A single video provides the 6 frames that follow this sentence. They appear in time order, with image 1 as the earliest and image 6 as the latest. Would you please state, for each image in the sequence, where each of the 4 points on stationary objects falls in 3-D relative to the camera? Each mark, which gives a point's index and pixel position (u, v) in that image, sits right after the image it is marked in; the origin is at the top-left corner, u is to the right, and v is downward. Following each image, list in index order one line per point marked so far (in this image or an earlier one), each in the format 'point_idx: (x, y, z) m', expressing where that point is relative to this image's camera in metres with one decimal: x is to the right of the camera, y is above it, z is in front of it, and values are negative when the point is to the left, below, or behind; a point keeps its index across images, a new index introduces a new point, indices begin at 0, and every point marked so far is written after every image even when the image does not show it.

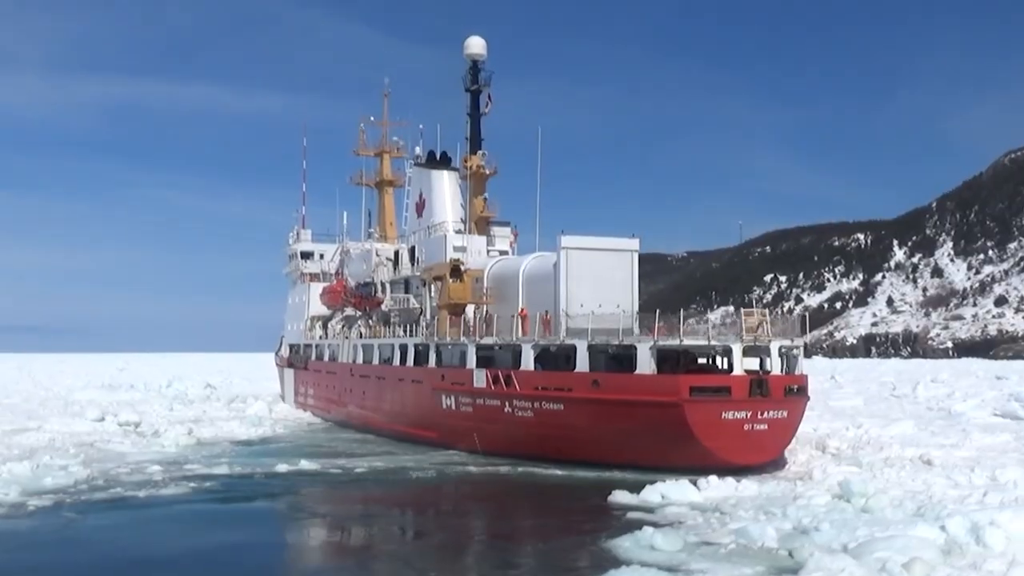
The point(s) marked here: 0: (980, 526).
0: (+4.0, -2.1, +7.8) m
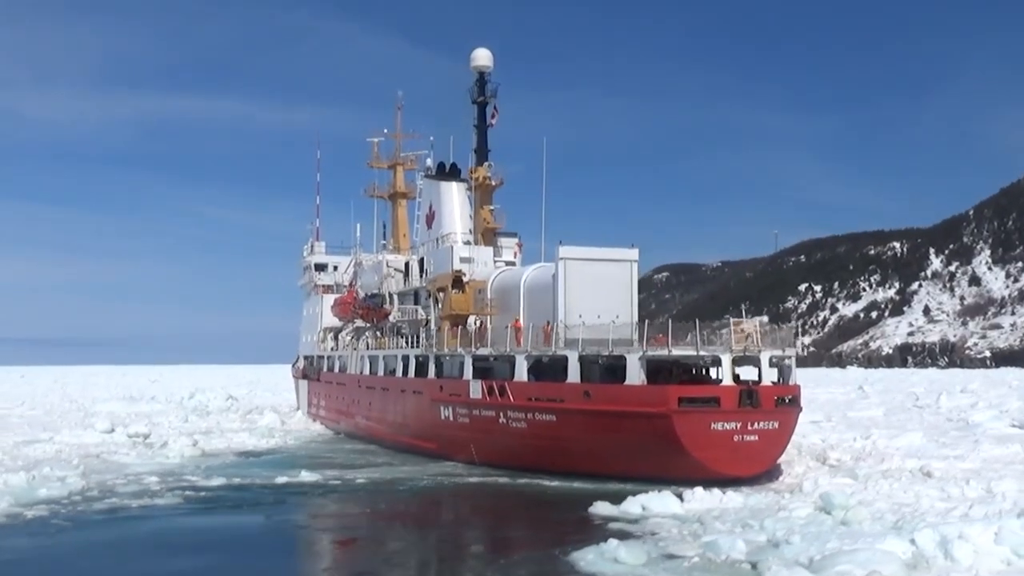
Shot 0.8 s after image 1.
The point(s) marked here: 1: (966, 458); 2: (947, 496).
0: (+3.7, -2.1, +7.6) m
1: (+8.4, -3.1, +16.5) m
2: (+5.5, -2.6, +11.4) m
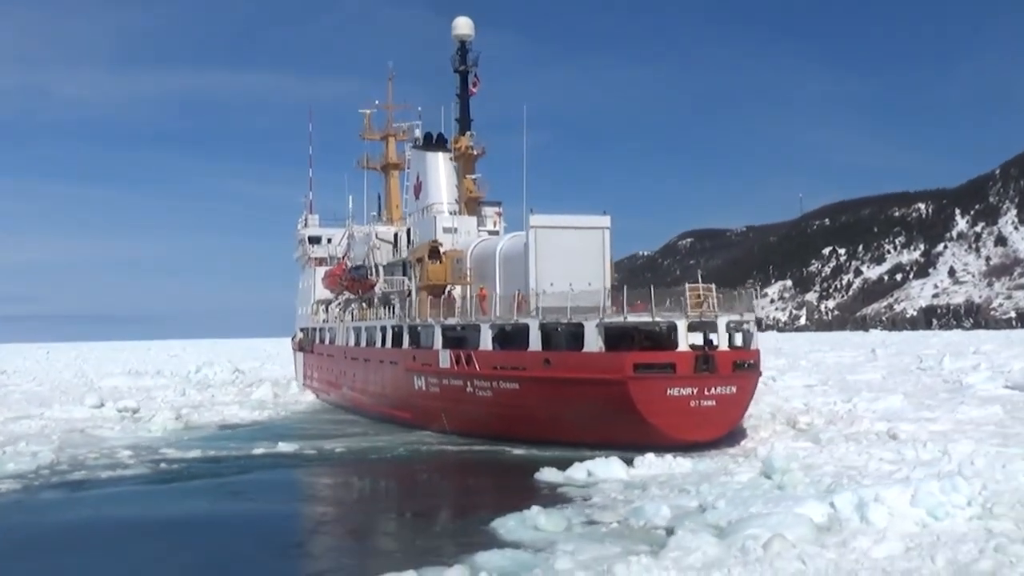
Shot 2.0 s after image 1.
0: (+3.0, -1.8, +7.6) m
1: (+7.8, -2.4, +16.3) m
2: (+4.8, -2.1, +11.3) m
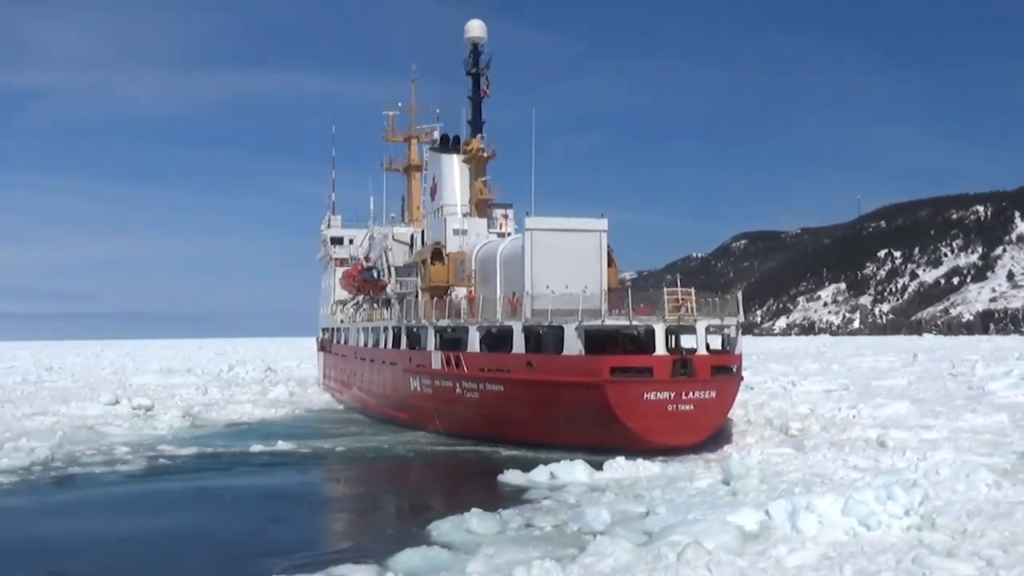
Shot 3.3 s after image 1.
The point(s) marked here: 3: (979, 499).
0: (+2.4, -1.8, +7.5) m
1: (+7.6, -2.5, +16.0) m
2: (+4.4, -2.2, +11.1) m
3: (+4.5, -2.0, +8.6) m
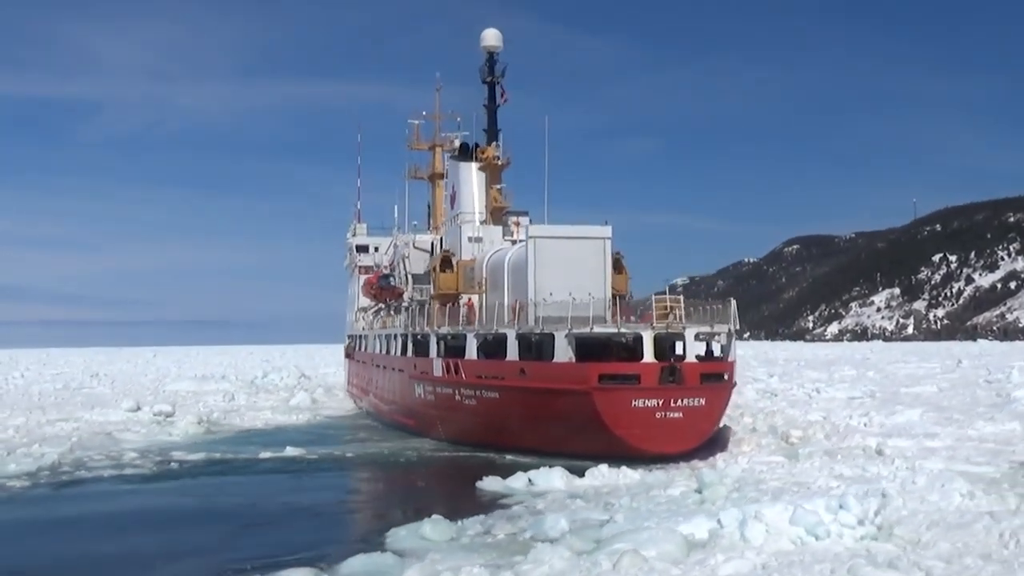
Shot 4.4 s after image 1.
0: (+2.0, -1.9, +7.4) m
1: (+7.6, -2.6, +15.7) m
2: (+4.1, -2.3, +11.0) m
3: (+4.1, -2.1, +8.4) m
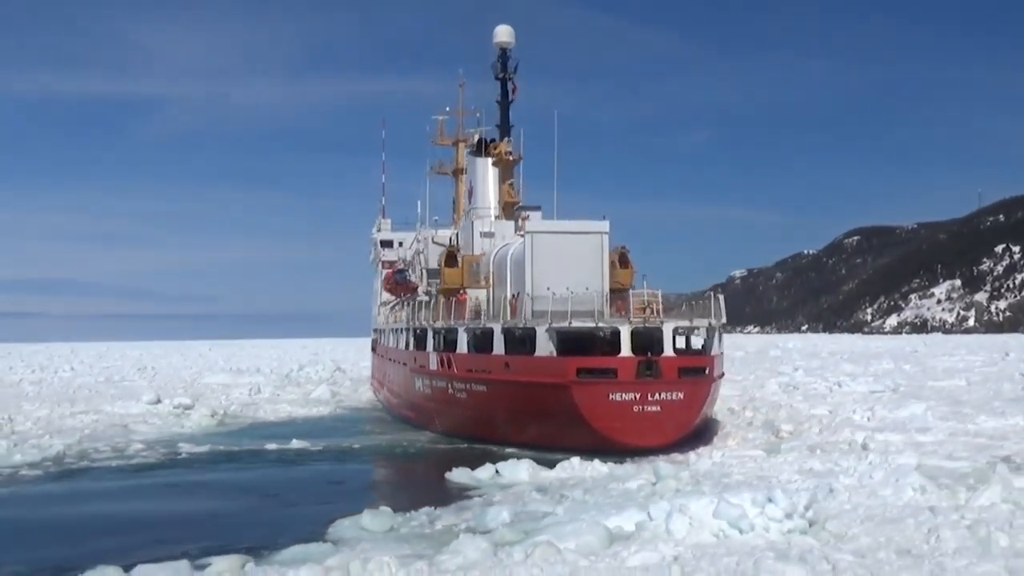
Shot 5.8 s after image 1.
0: (+1.4, -1.9, +7.5) m
1: (+7.4, -2.4, +15.5) m
2: (+3.7, -2.2, +11.0) m
3: (+3.6, -2.0, +8.4) m
